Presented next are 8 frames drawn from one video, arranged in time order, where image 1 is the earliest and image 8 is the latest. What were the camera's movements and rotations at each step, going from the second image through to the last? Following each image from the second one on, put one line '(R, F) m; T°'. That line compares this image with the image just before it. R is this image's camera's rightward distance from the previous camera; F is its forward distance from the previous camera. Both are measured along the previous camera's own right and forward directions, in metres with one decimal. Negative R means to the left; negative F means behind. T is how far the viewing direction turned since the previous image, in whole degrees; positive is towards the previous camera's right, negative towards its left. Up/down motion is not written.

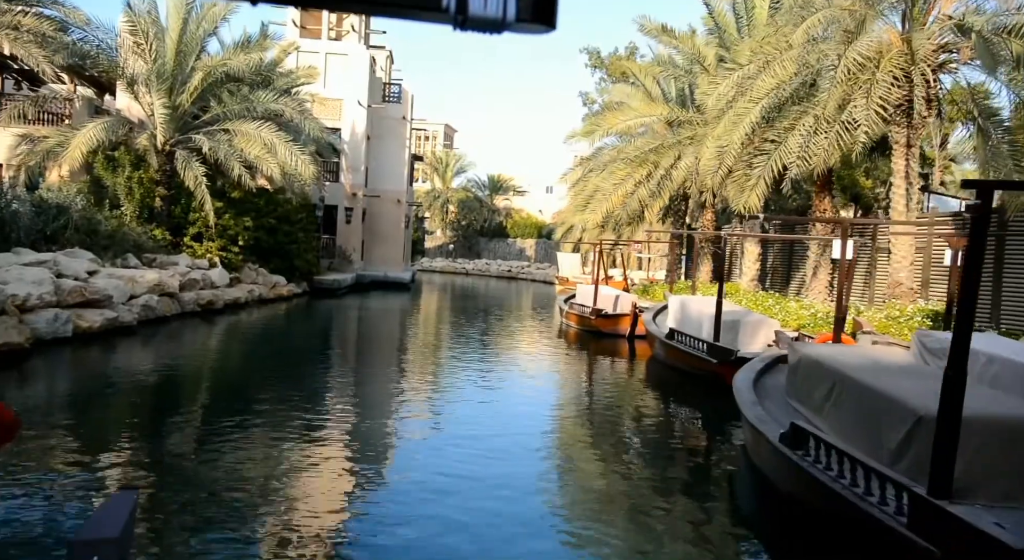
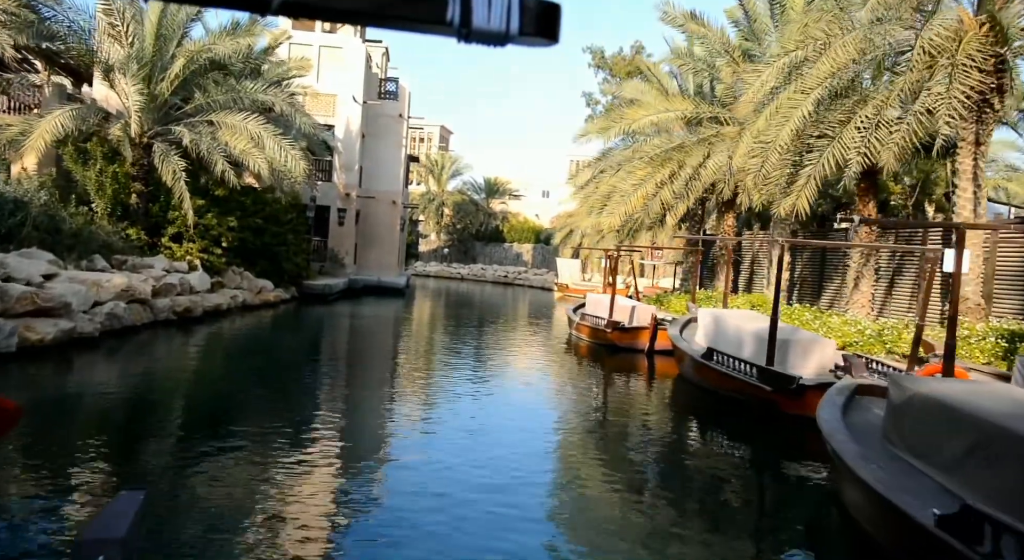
(-0.4, +1.4) m; +1°
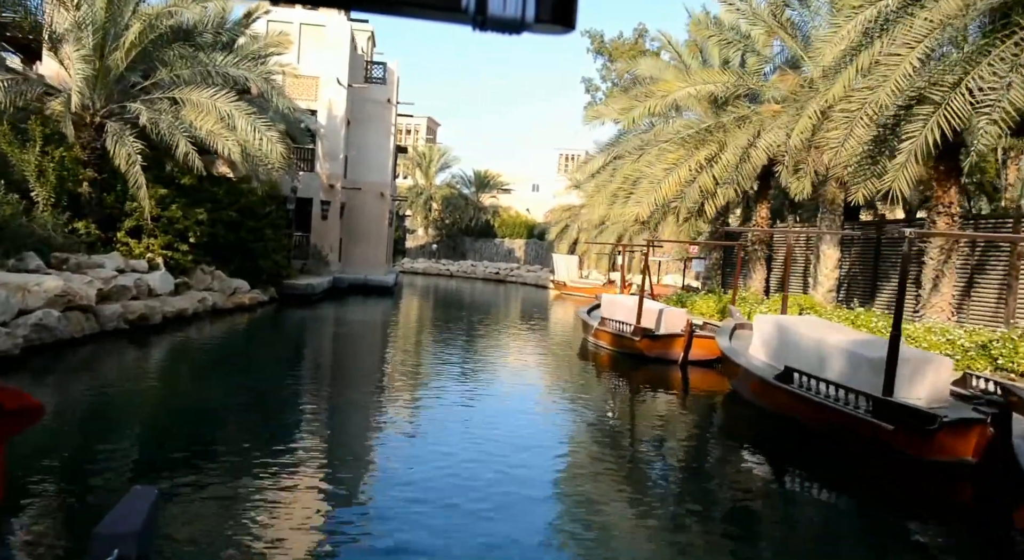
(-0.5, +2.1) m; +1°
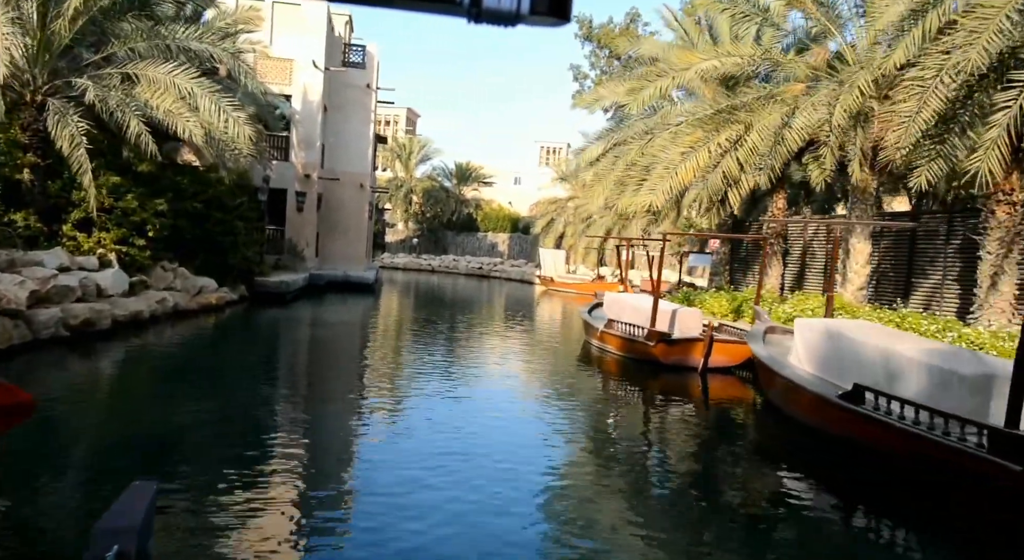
(-0.4, +1.5) m; +2°
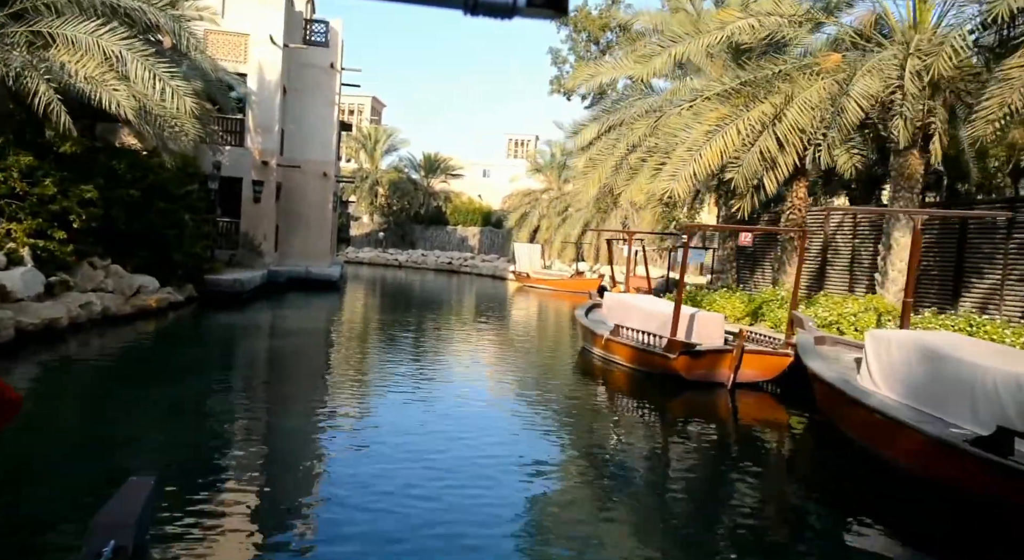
(-0.5, +1.9) m; +3°
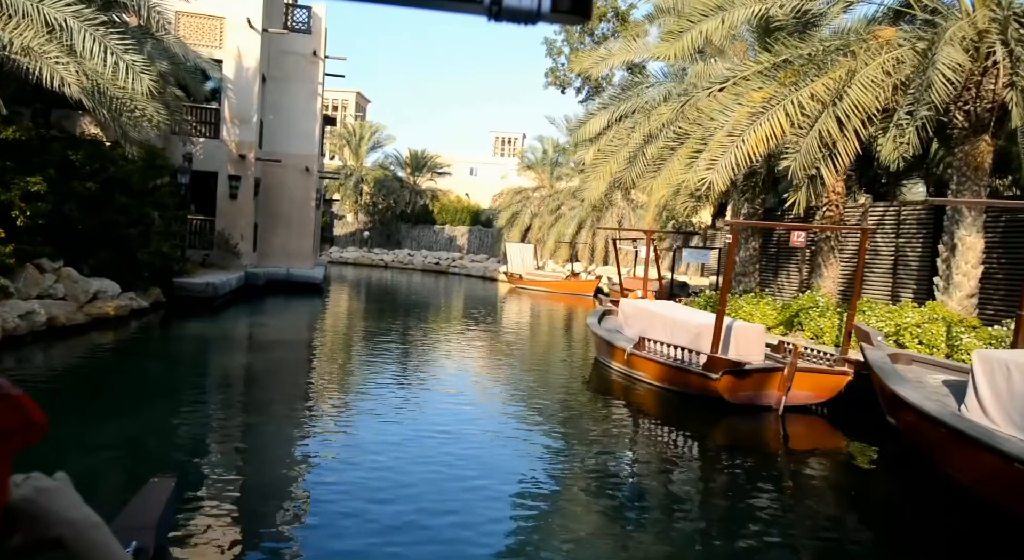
(-0.4, +1.5) m; +1°
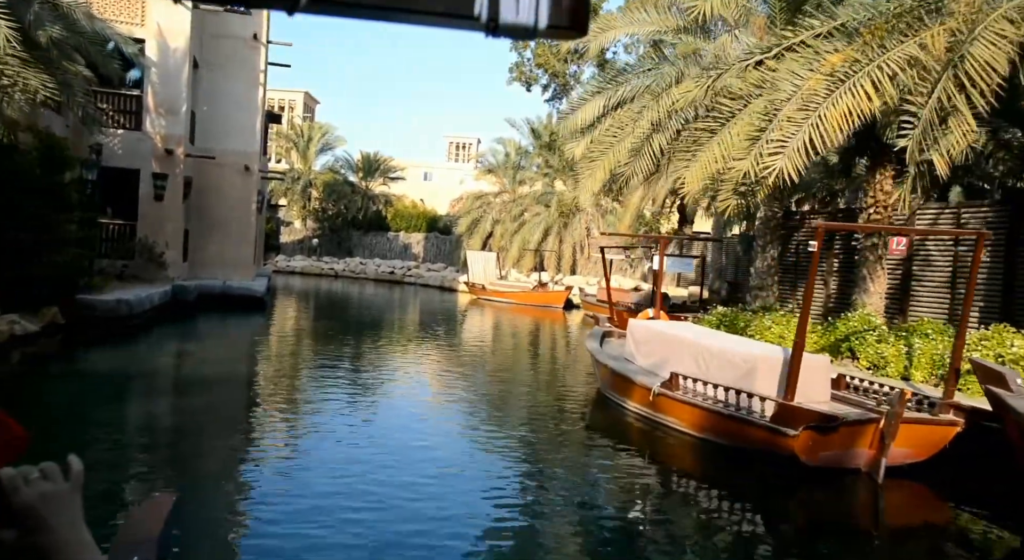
(-0.5, +2.4) m; +4°
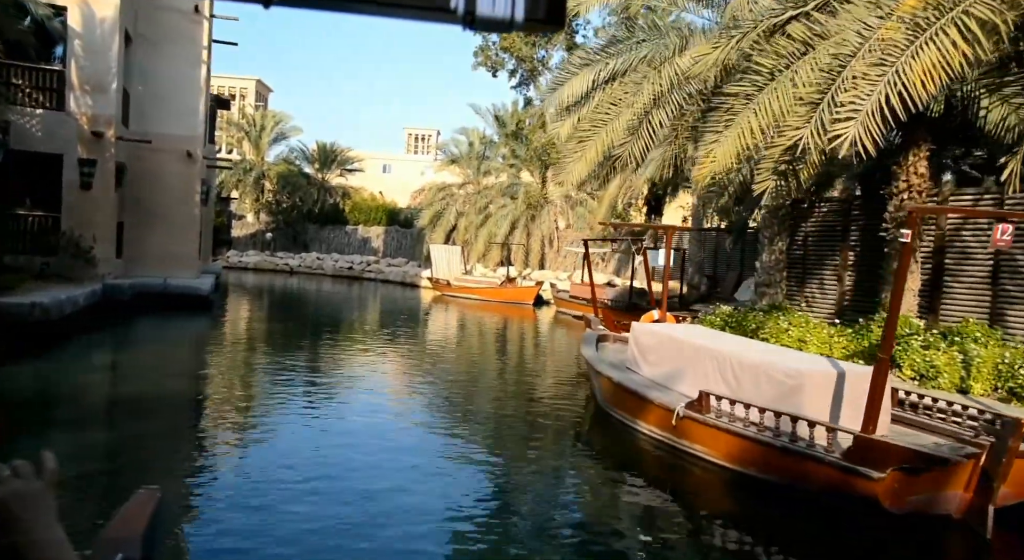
(-0.3, +1.5) m; +3°
